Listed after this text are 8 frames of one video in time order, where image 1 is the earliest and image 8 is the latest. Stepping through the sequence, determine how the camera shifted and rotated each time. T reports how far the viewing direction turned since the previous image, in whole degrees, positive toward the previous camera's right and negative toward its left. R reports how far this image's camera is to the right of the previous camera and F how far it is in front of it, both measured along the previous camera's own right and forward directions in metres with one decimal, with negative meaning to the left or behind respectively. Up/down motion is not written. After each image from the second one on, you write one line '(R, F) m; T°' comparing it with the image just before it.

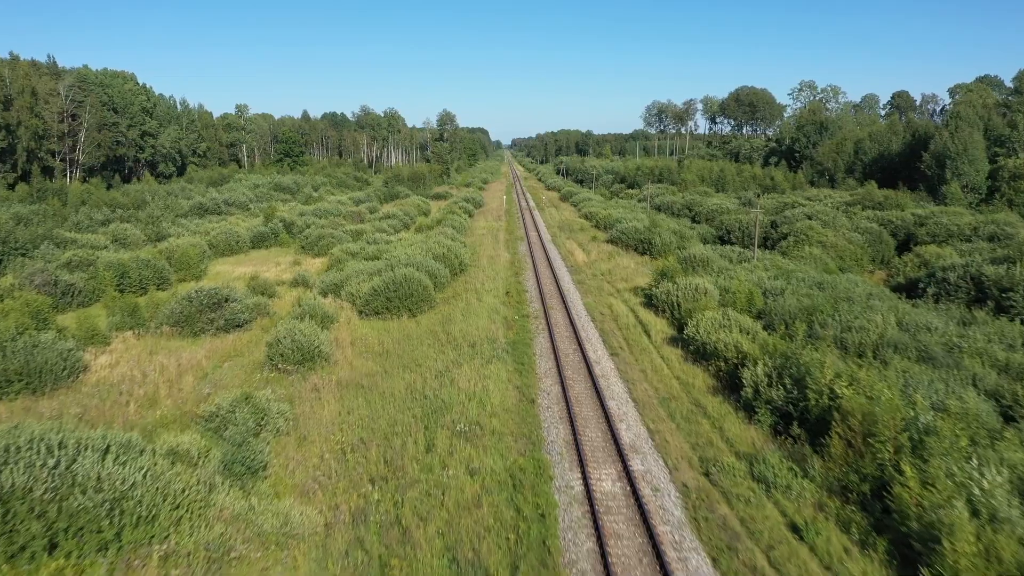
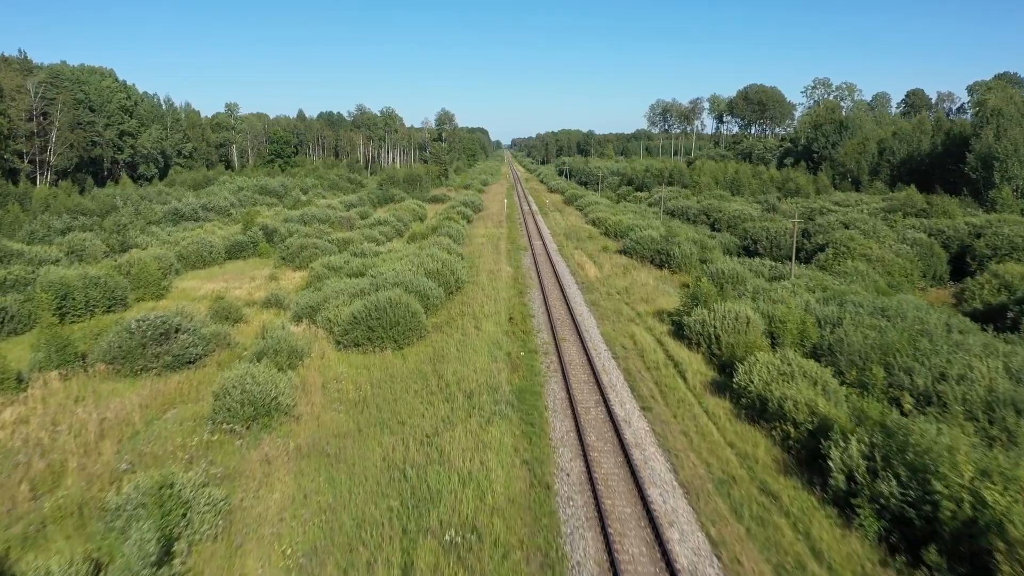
(-0.2, +3.5) m; 0°
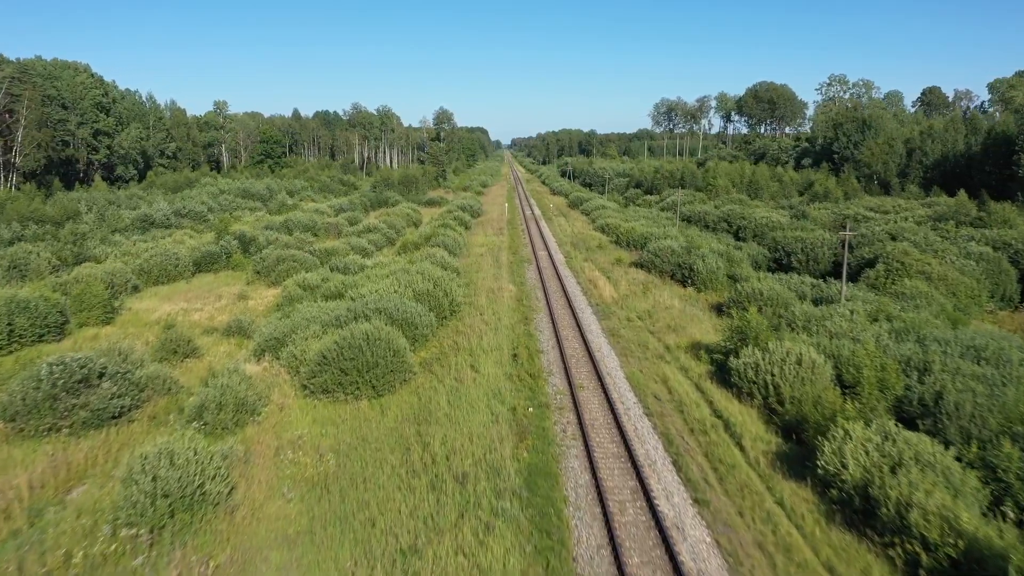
(-0.2, +3.6) m; 0°
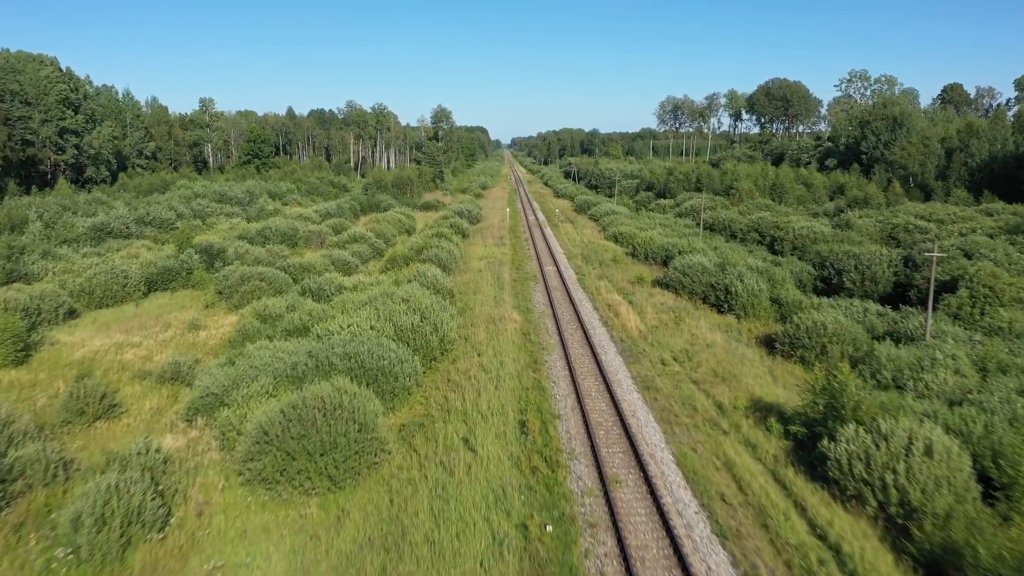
(-0.2, +4.1) m; 0°
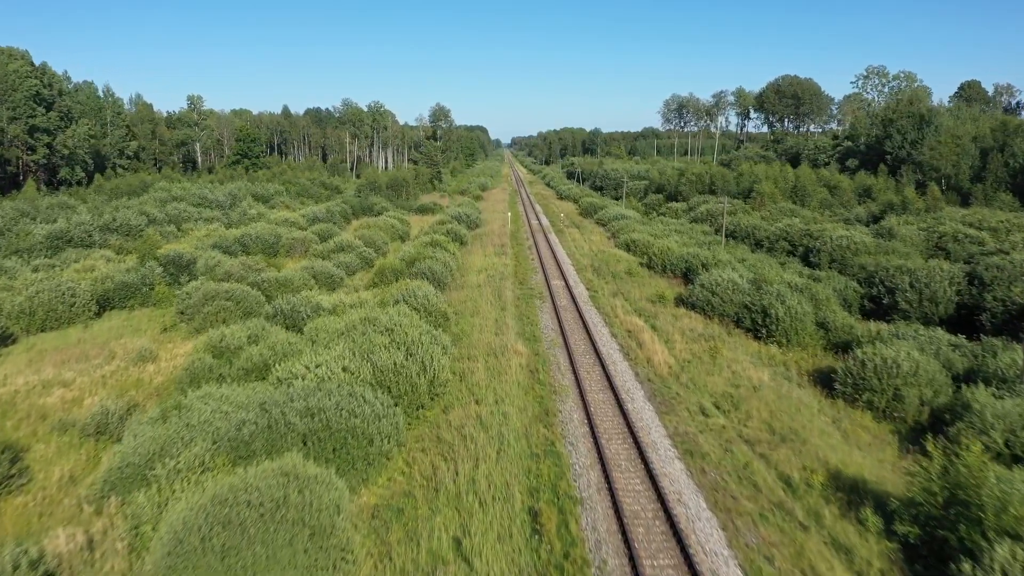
(-0.2, +3.2) m; 0°
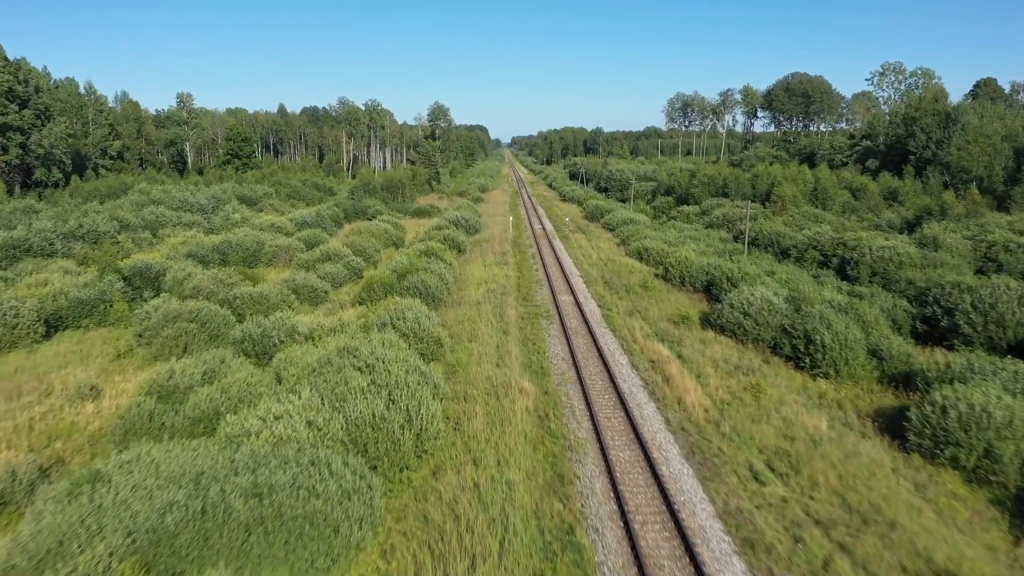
(-0.1, +2.7) m; 0°
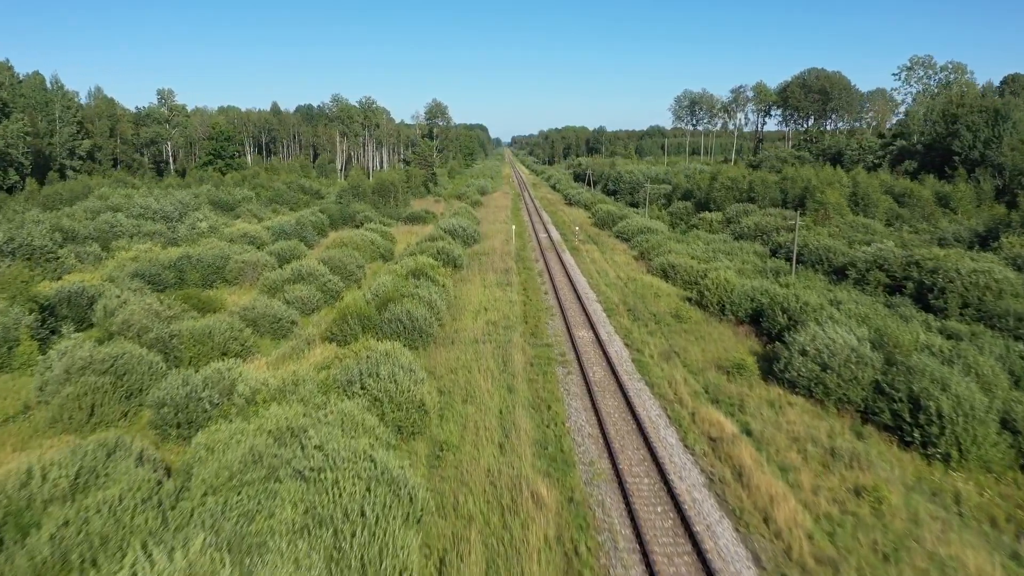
(-0.2, +4.3) m; 0°
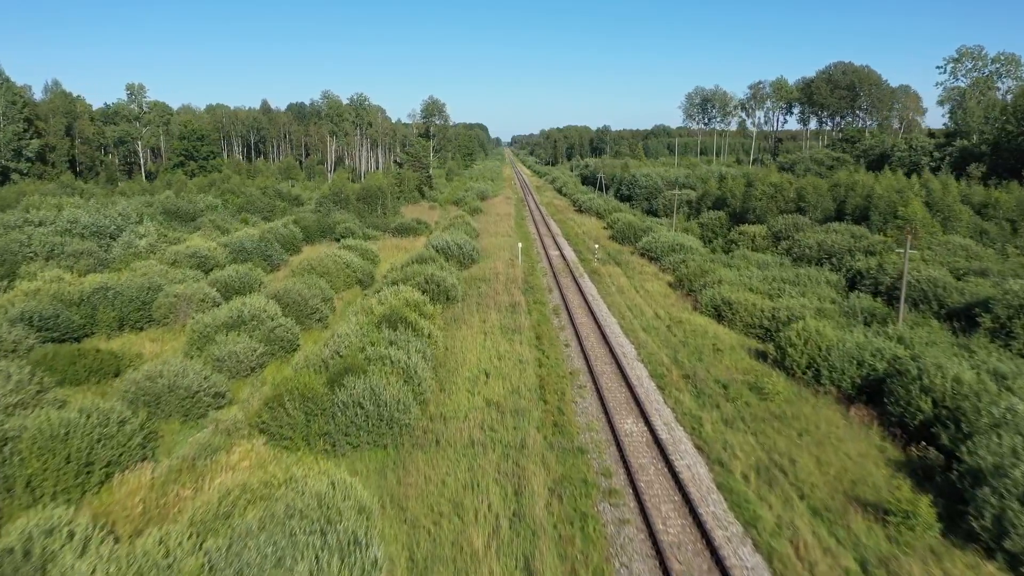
(-0.4, +6.0) m; 0°
